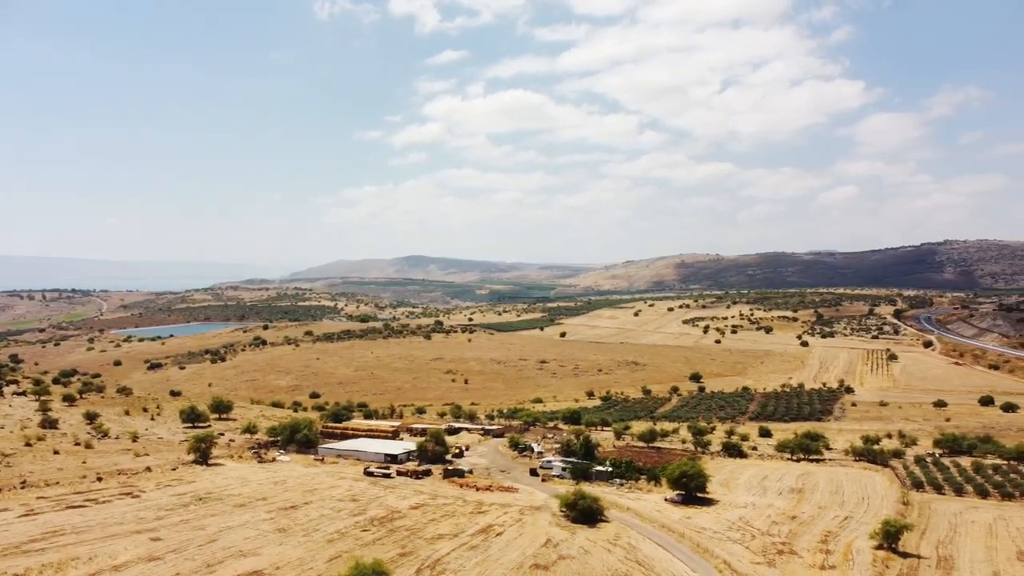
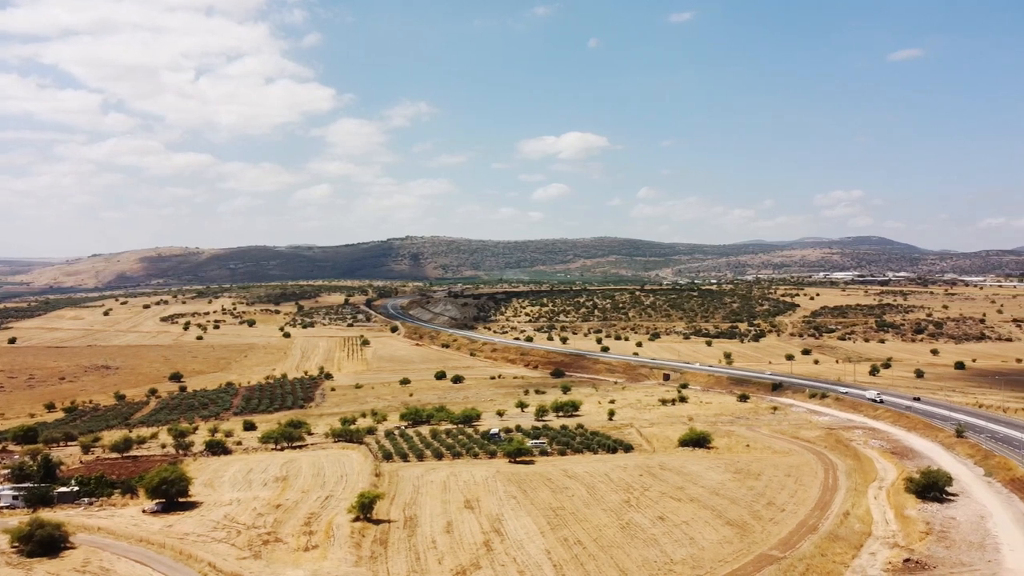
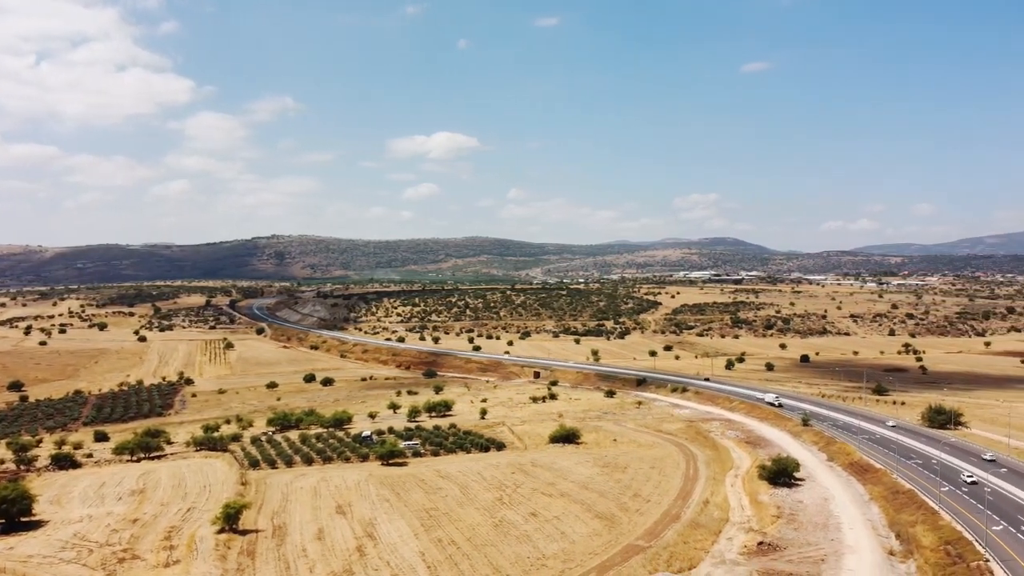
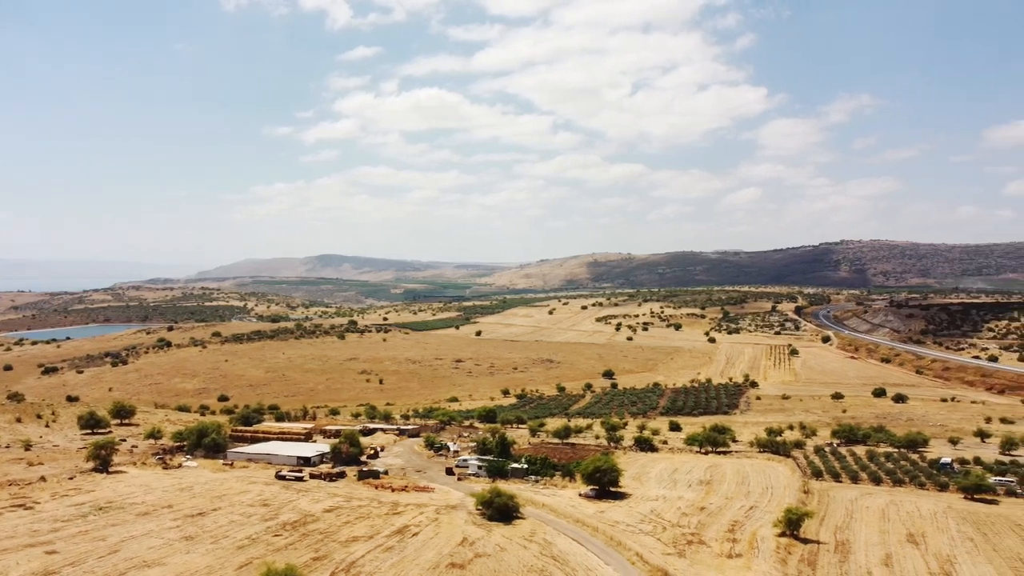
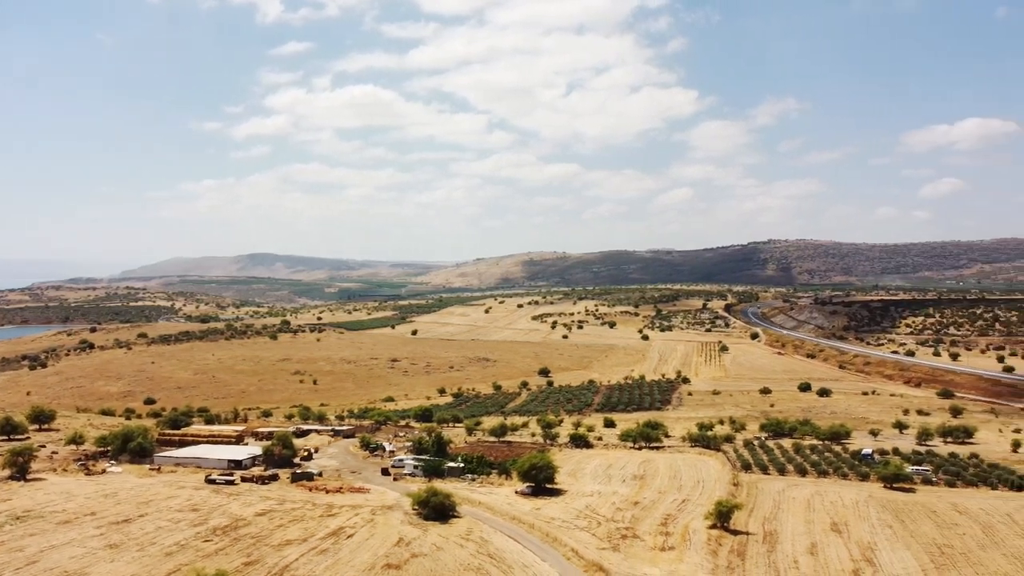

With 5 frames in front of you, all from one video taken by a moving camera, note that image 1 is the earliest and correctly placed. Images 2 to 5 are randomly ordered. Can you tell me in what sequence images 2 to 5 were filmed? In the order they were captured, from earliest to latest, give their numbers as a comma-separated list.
4, 5, 2, 3
